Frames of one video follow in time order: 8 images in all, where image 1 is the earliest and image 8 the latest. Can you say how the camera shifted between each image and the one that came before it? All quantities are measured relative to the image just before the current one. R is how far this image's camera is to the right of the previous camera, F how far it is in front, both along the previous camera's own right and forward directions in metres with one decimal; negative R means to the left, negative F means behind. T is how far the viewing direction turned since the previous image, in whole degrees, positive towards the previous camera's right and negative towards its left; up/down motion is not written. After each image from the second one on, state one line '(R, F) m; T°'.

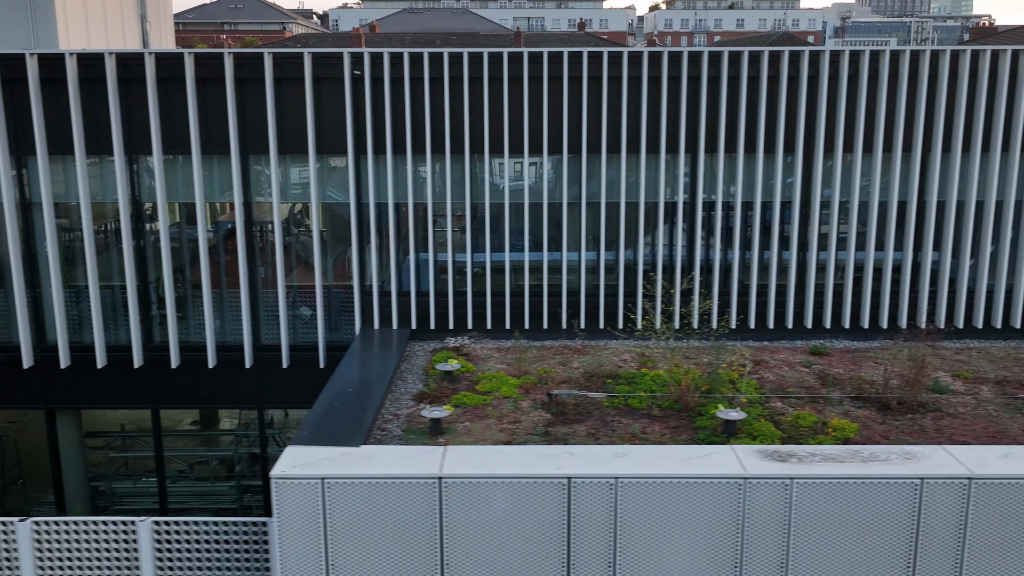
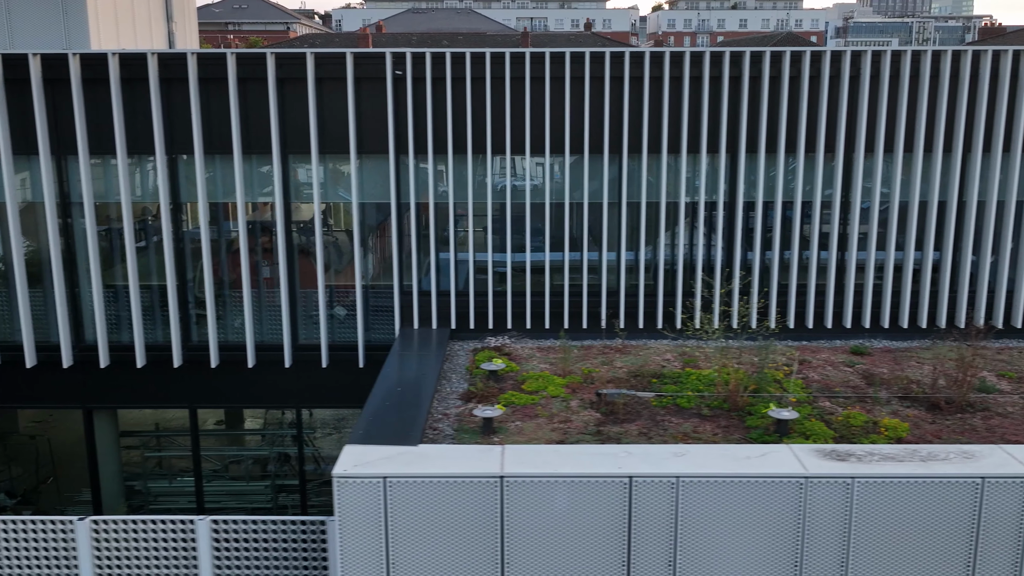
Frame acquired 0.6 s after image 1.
(-0.4, 0.0) m; 0°
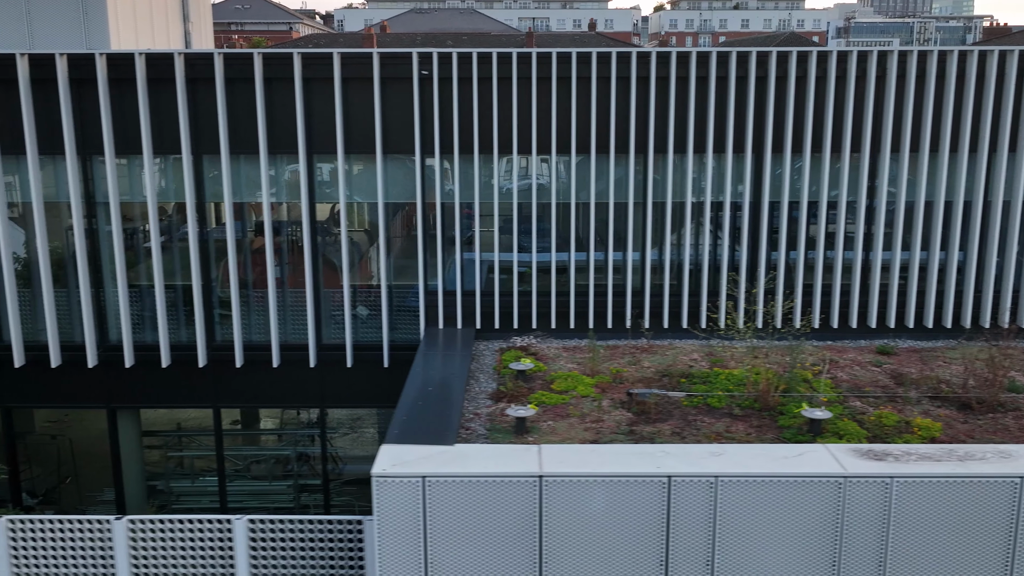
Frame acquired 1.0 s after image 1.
(-0.2, 0.0) m; 0°
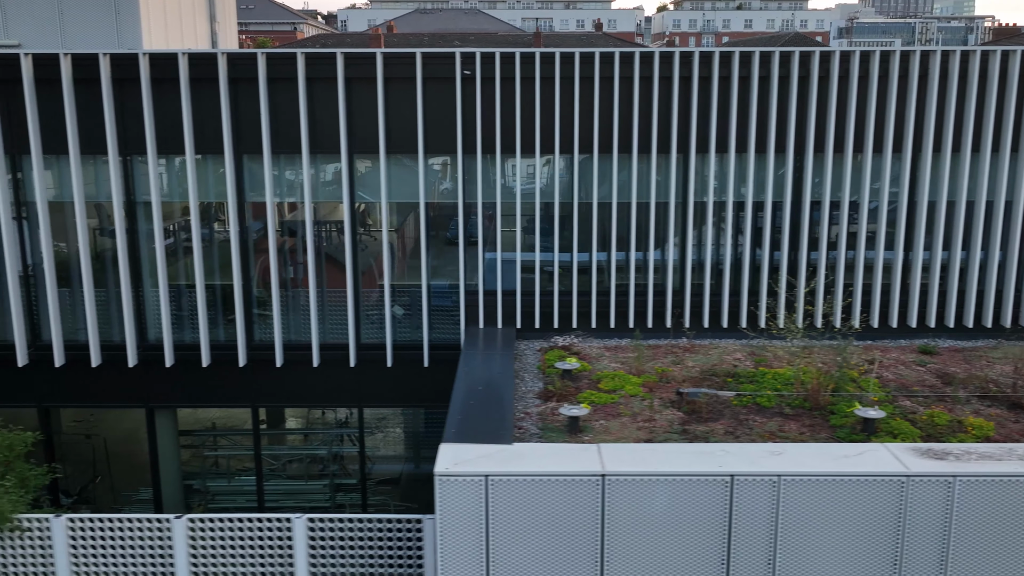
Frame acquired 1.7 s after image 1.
(-0.4, 0.0) m; 0°
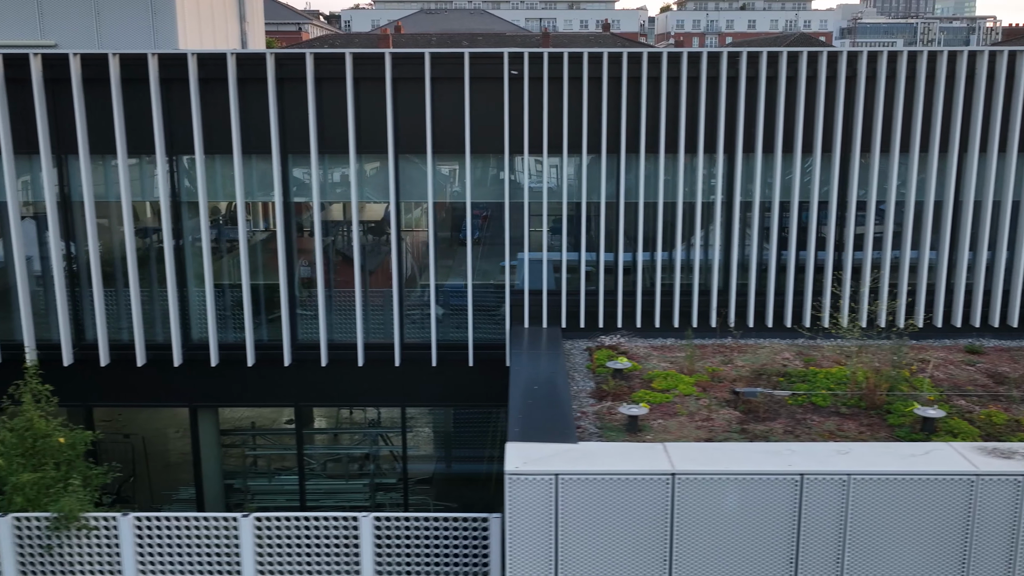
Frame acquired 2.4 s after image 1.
(-0.4, 0.0) m; 0°
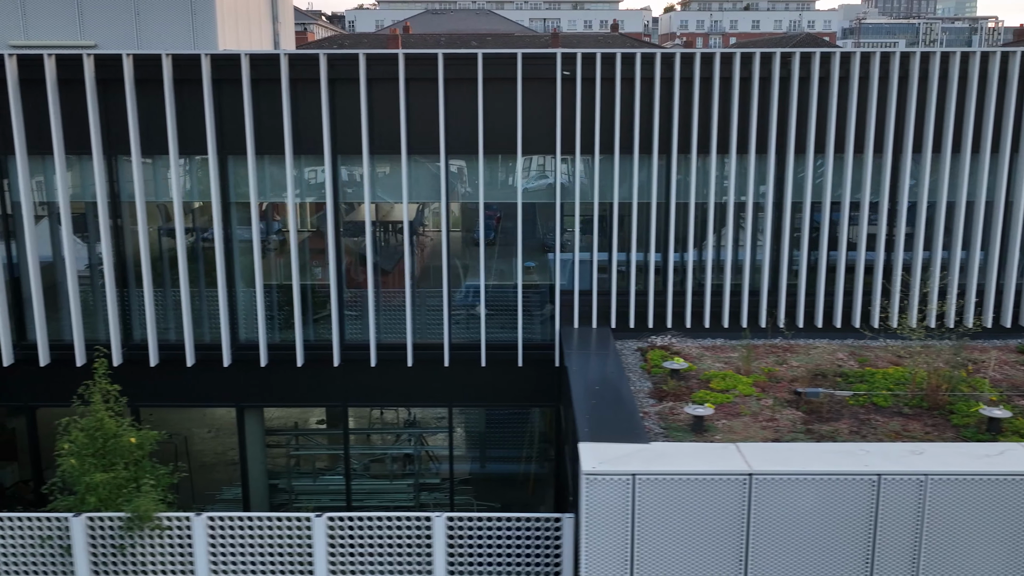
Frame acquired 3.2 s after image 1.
(-0.5, 0.0) m; 0°
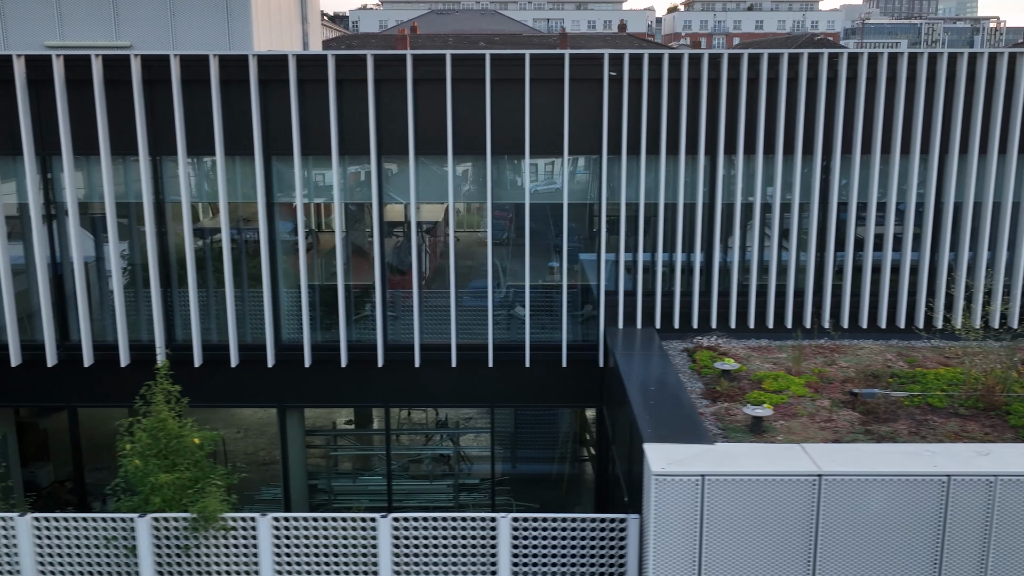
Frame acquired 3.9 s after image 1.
(-0.4, 0.0) m; 0°
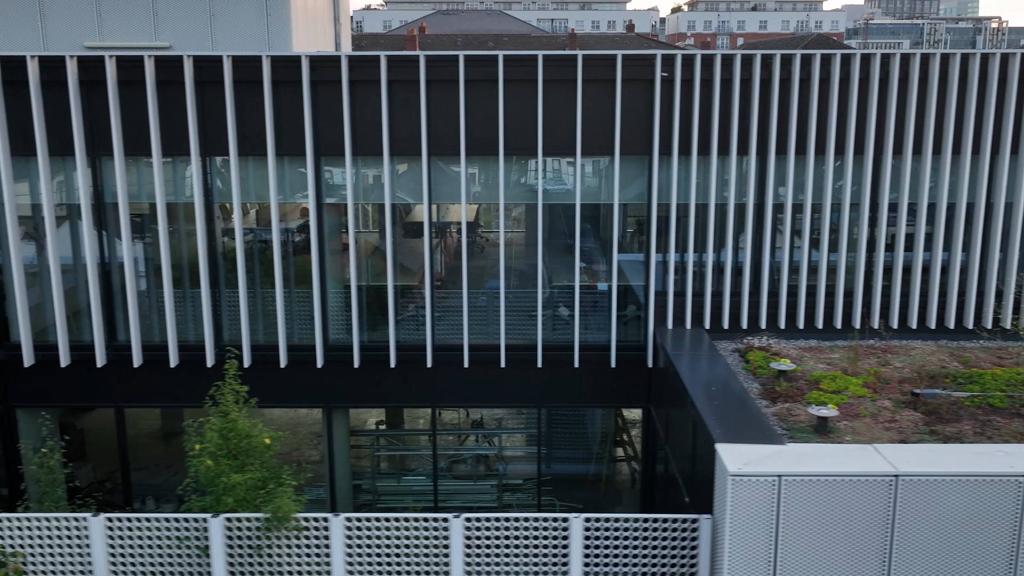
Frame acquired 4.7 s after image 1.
(-0.5, 0.0) m; 0°
